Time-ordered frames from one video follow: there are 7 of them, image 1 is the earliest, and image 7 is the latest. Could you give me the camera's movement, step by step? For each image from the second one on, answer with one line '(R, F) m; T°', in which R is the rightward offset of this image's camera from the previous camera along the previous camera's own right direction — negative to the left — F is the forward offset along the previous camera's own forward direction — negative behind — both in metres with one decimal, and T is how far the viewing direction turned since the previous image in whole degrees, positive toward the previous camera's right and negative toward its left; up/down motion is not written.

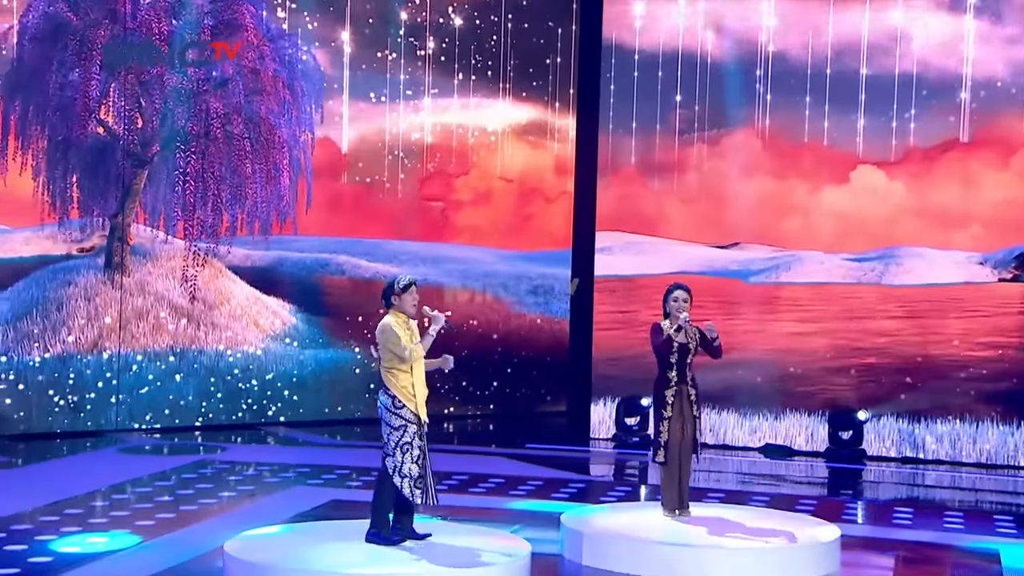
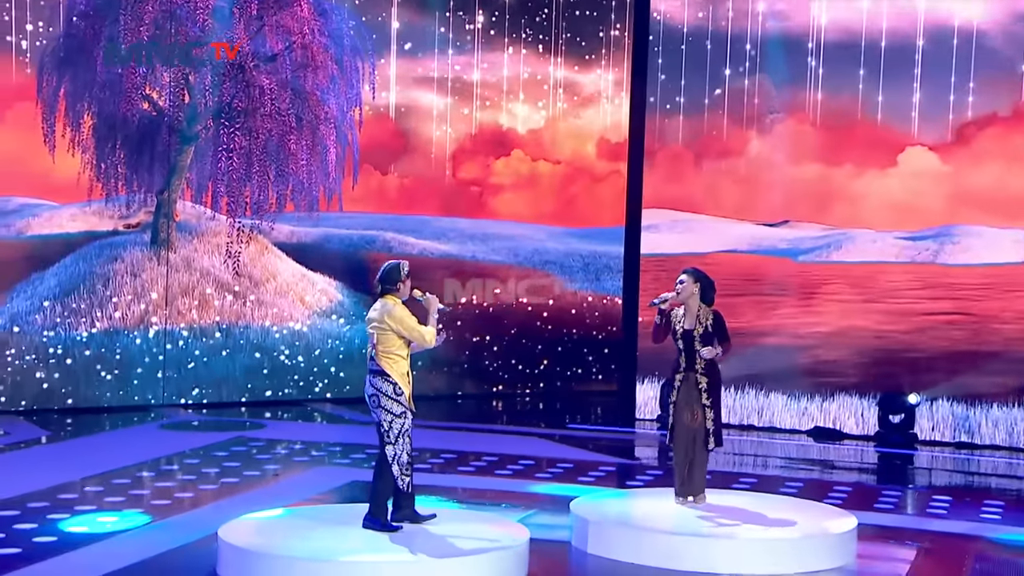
(+0.3, +0.1) m; -4°
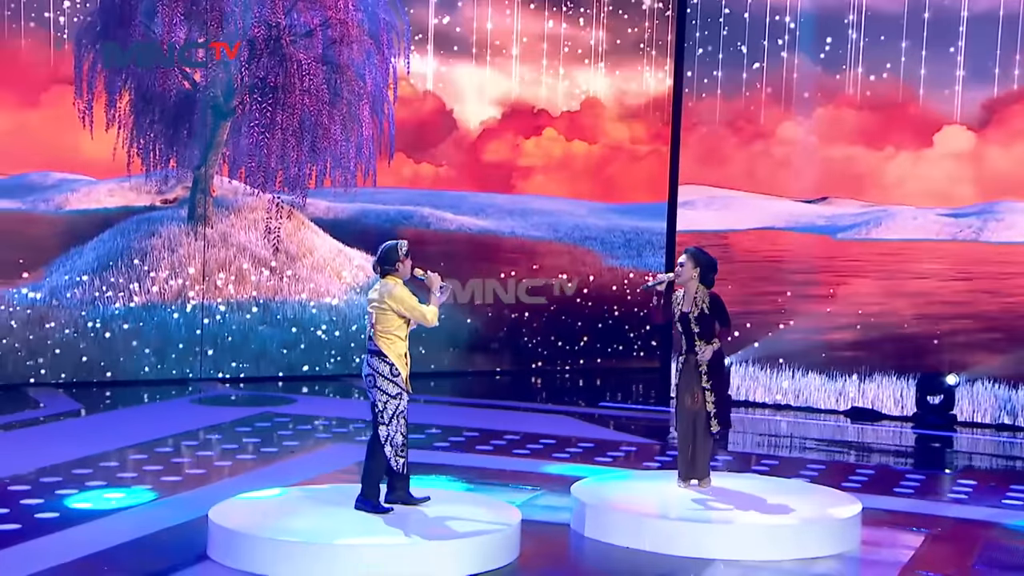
(+0.3, +0.1) m; -3°
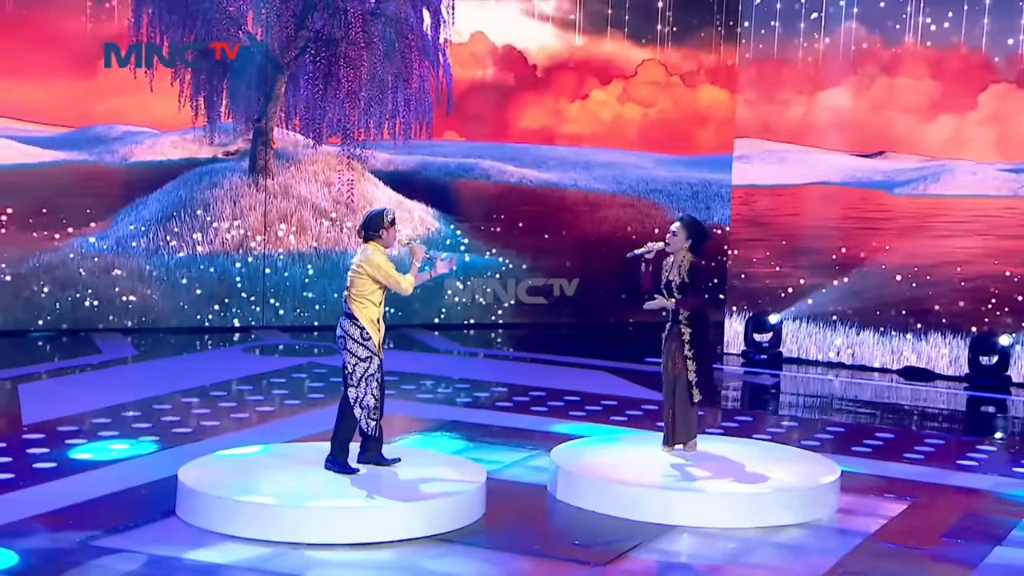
(+0.6, 0.0) m; -6°
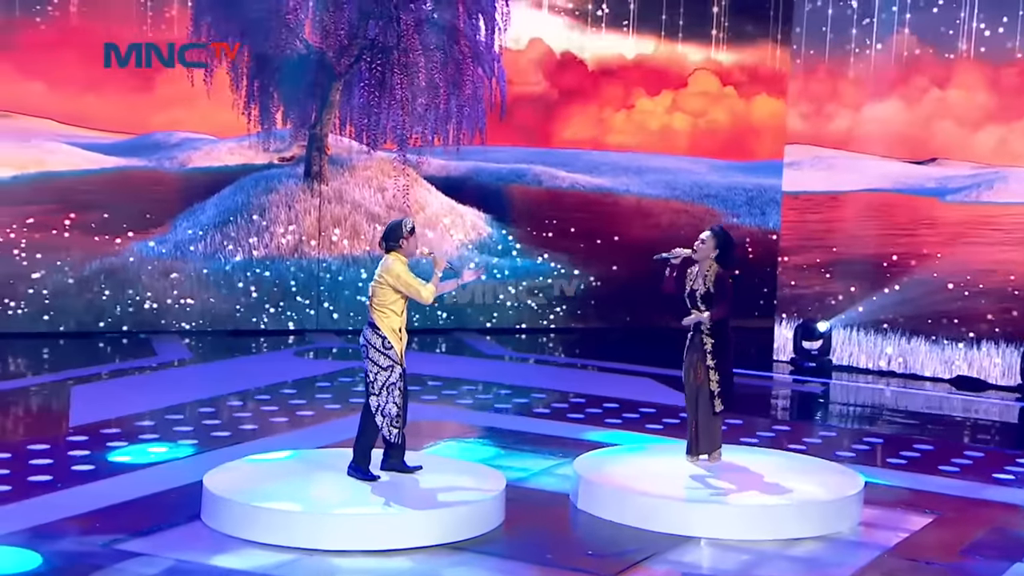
(+0.2, 0.0) m; -3°
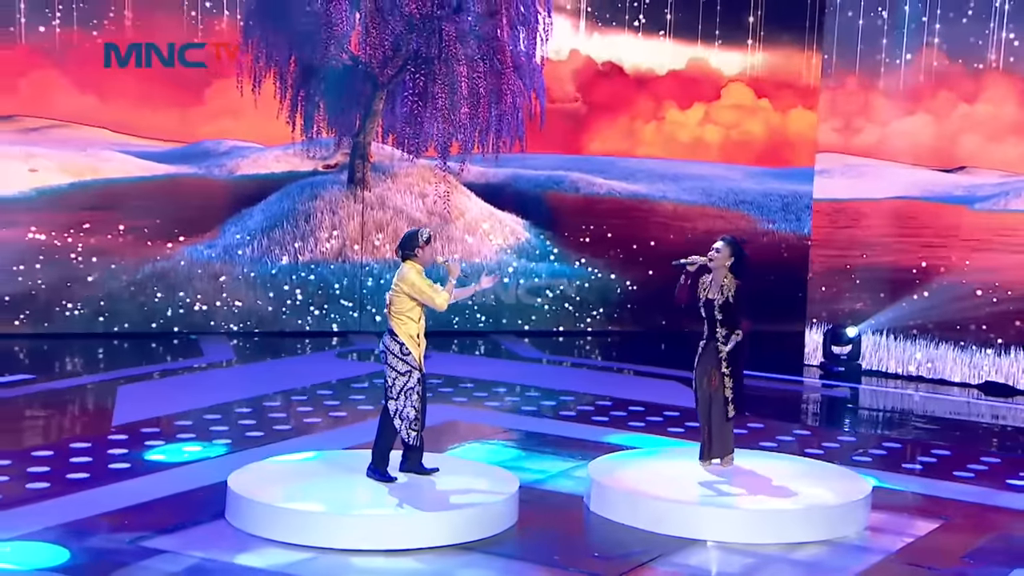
(+0.2, -0.2) m; -3°
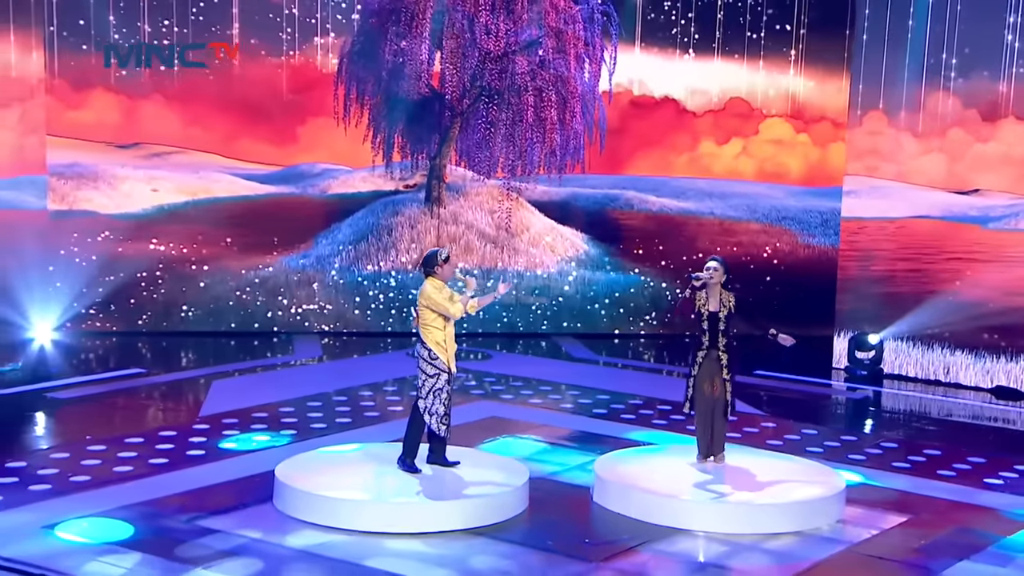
(+0.5, -1.0) m; -5°
